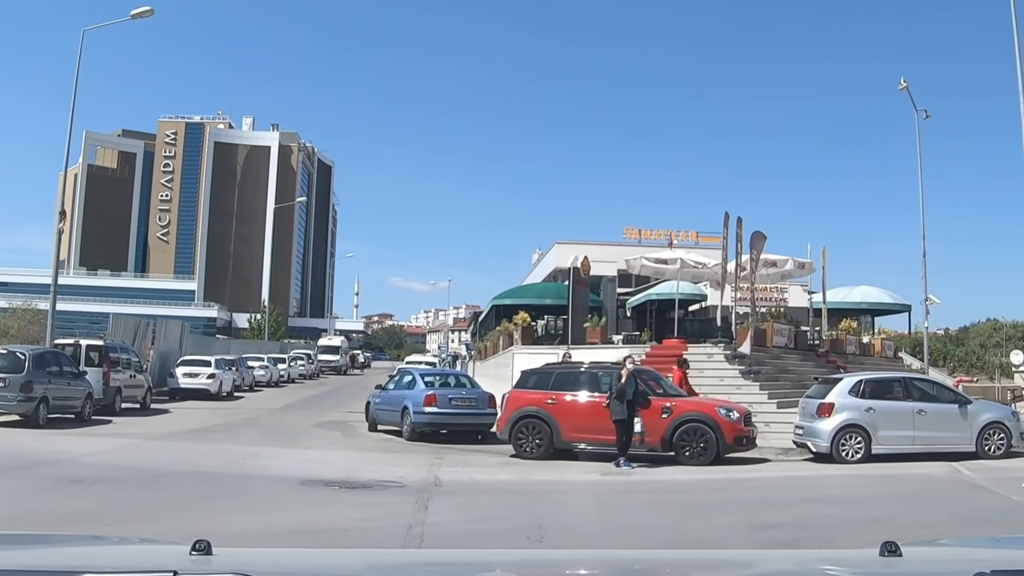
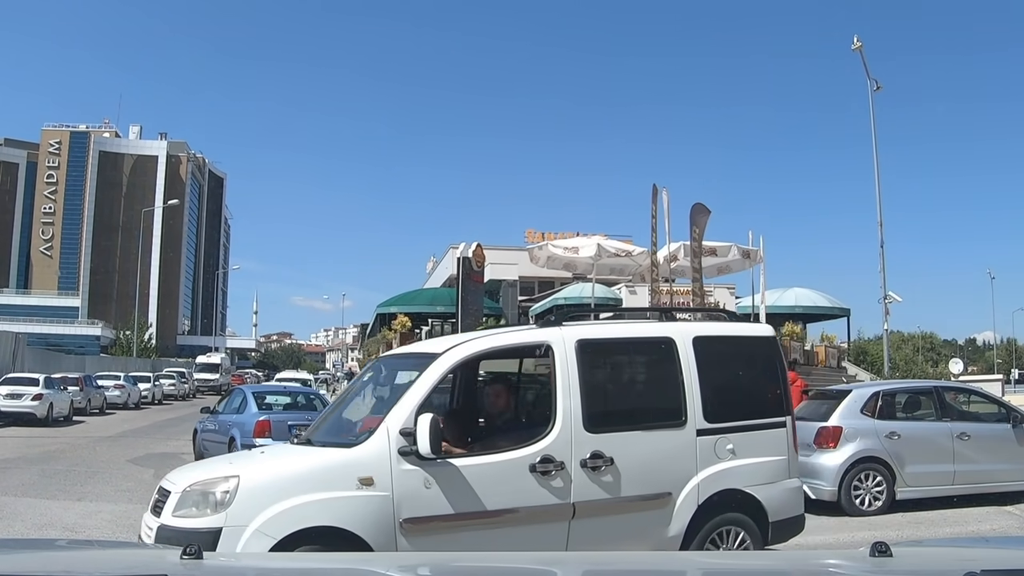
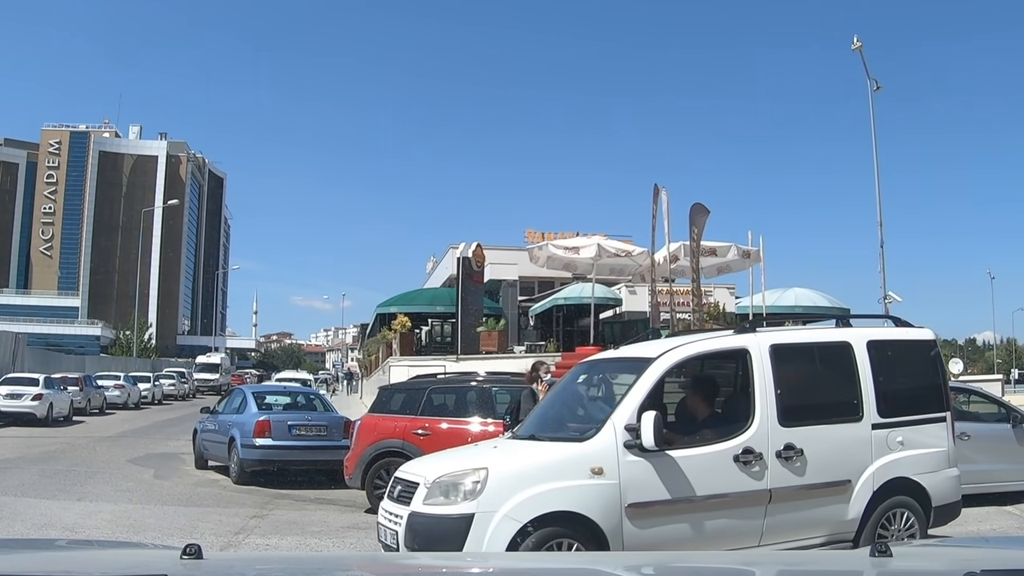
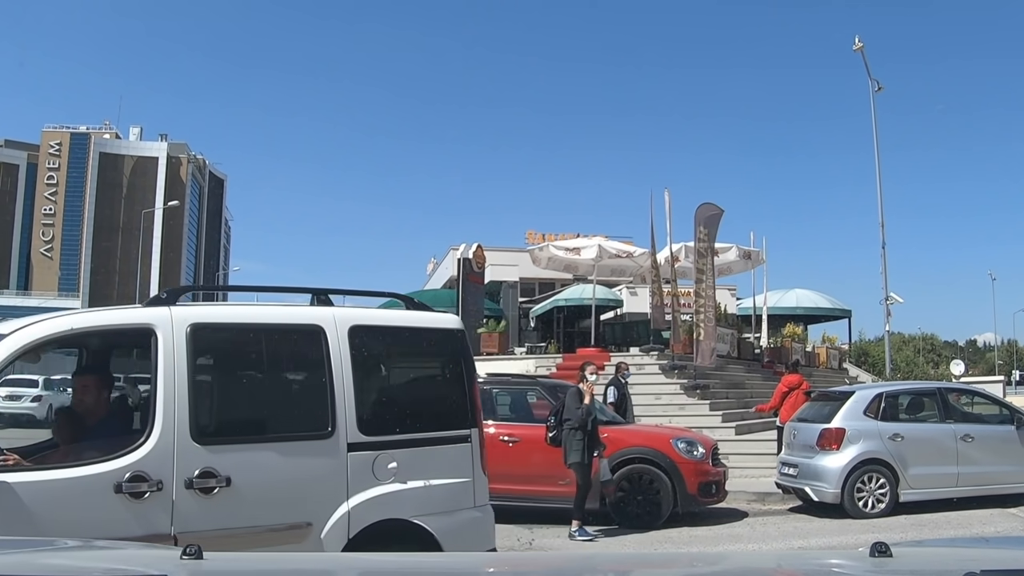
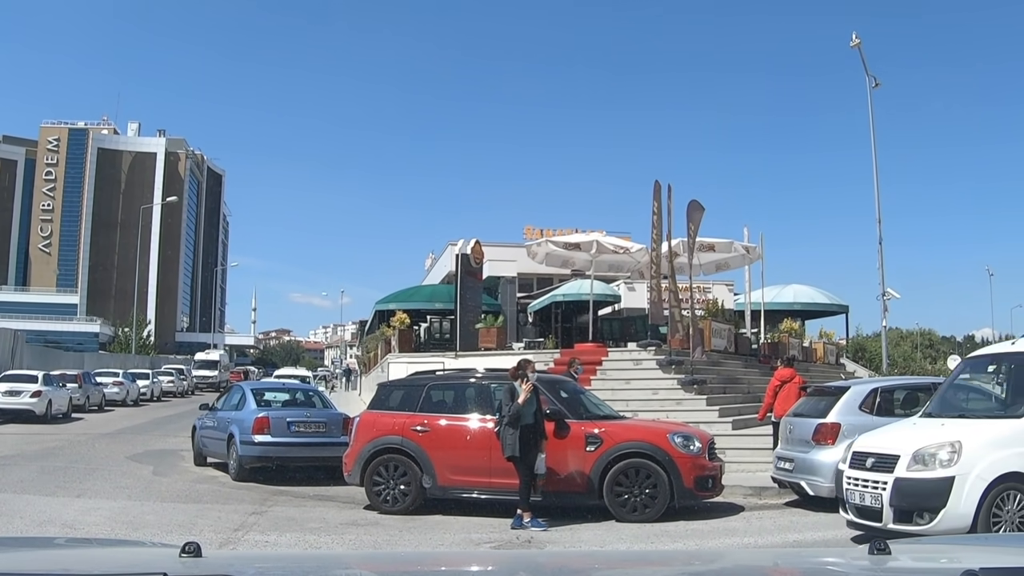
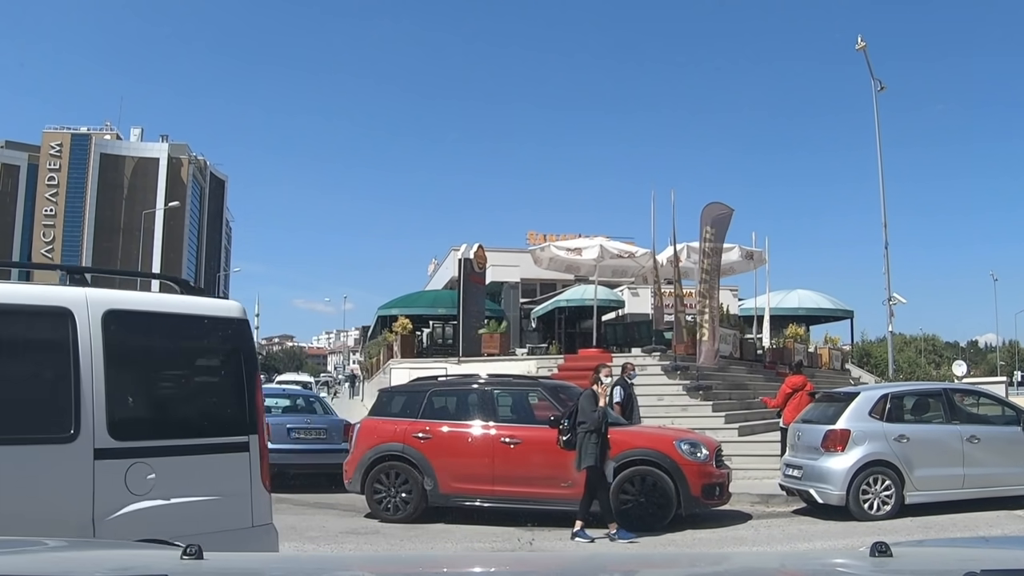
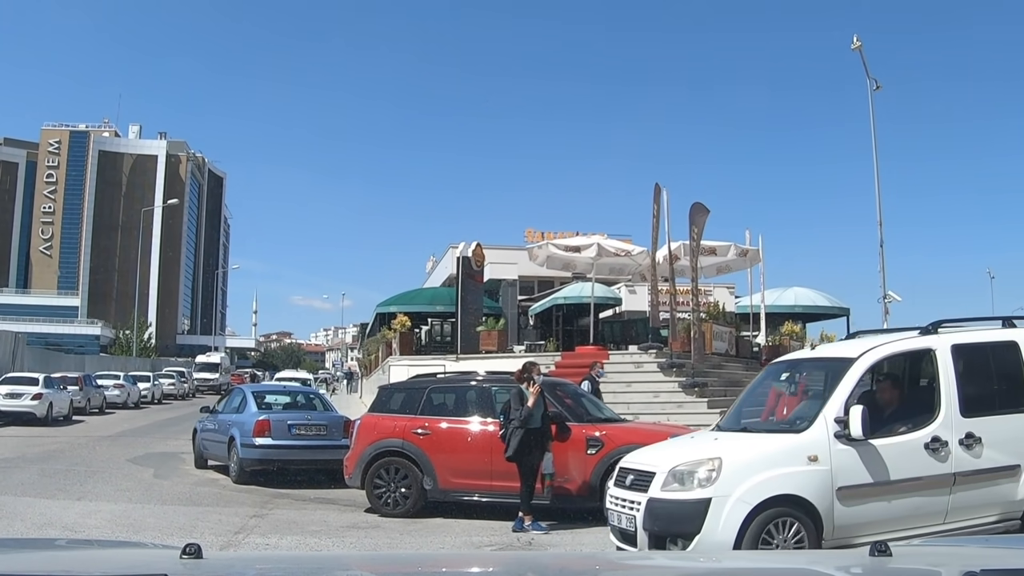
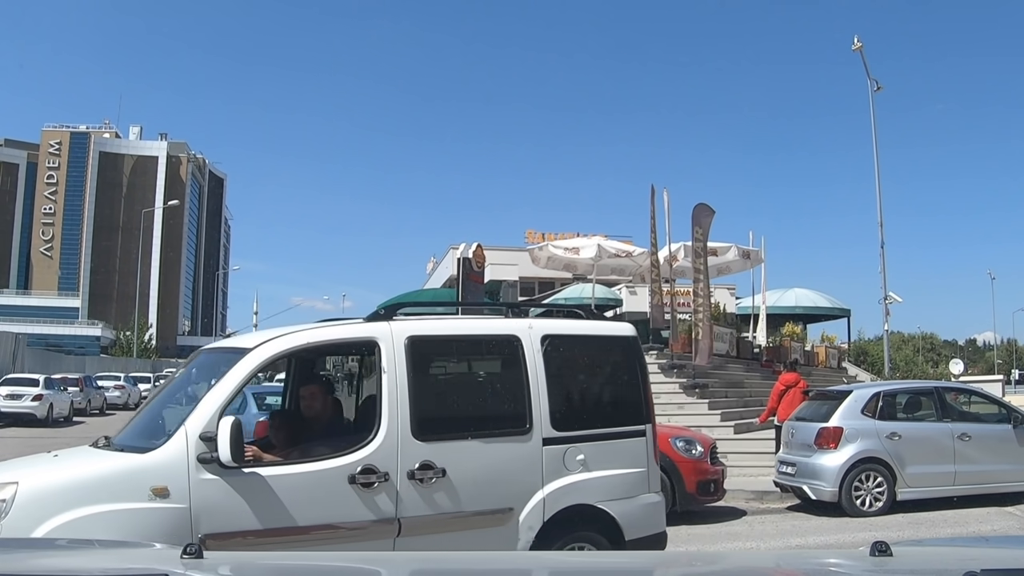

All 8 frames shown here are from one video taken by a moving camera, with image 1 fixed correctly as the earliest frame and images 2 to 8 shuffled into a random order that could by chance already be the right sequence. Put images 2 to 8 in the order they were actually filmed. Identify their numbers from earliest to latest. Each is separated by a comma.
5, 7, 3, 2, 8, 4, 6
